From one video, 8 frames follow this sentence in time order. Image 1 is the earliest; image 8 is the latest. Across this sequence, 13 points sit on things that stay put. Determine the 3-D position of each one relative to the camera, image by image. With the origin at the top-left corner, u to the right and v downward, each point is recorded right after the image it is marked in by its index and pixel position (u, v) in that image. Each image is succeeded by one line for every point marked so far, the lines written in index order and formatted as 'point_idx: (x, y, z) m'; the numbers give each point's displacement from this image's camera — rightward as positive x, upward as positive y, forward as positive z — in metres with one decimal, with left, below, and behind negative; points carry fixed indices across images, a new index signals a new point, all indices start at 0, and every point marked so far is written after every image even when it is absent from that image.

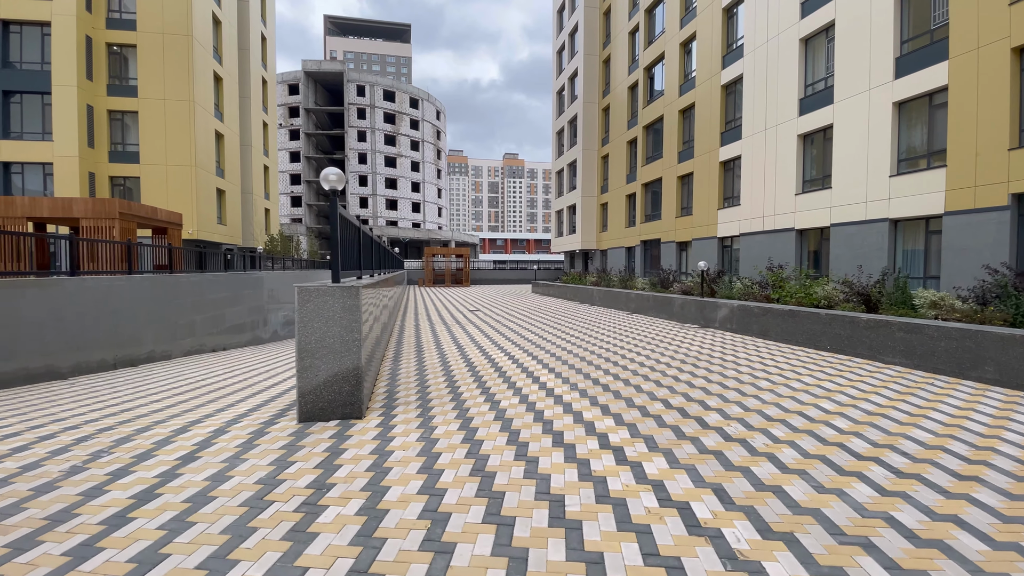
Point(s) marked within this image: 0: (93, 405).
0: (-5.2, -1.4, +5.9) m
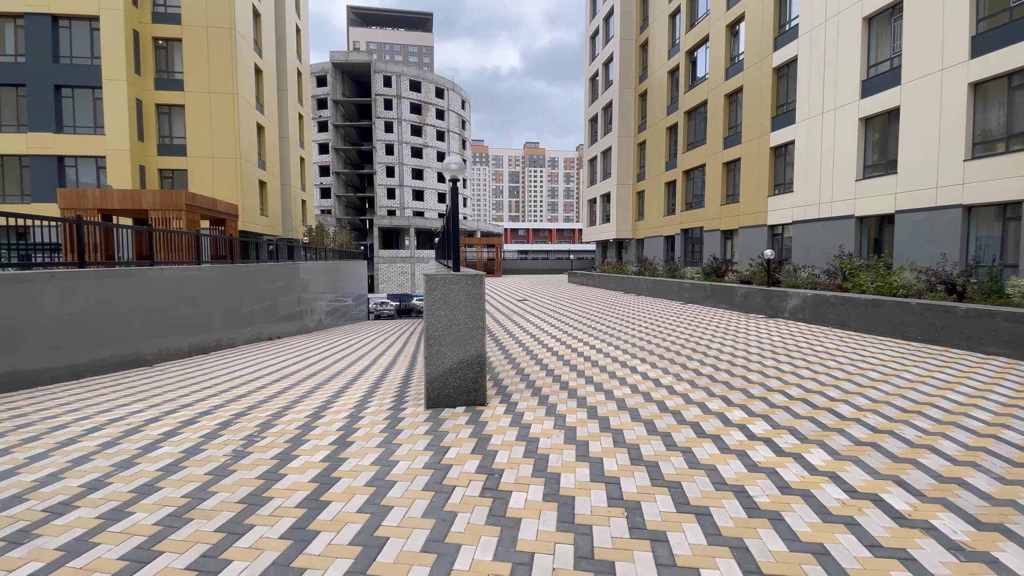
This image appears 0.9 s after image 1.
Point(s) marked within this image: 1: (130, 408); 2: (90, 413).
0: (-4.0, -1.3, +6.0) m
1: (-4.1, -1.2, +5.0) m
2: (-4.3, -1.2, +4.7) m
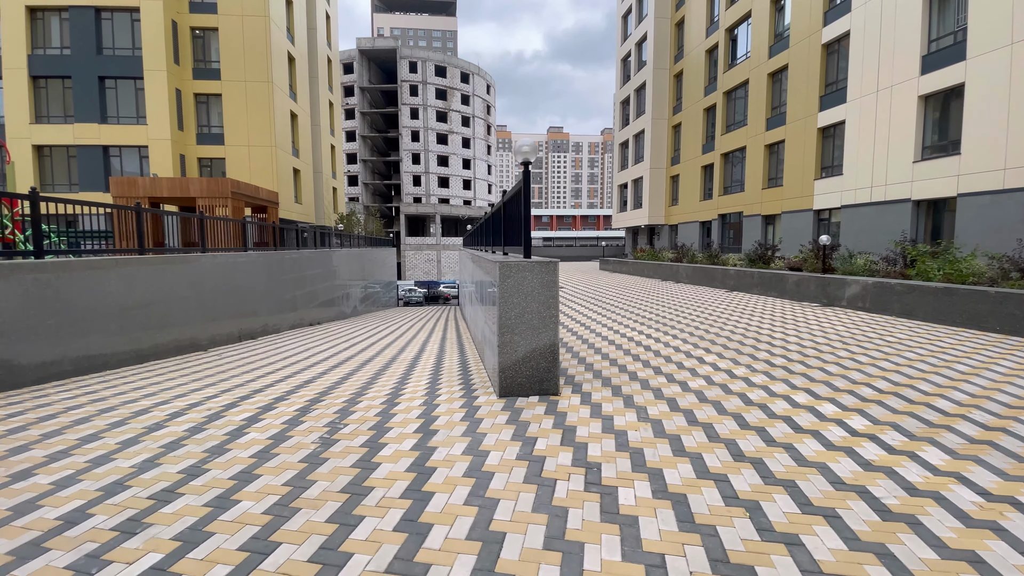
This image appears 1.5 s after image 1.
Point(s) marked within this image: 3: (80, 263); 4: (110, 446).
0: (-3.2, -1.1, +6.1) m
1: (-3.4, -1.1, +5.1) m
2: (-3.6, -1.0, +4.8) m
3: (-5.2, +0.3, +5.8) m
4: (-2.9, -1.1, +3.4) m
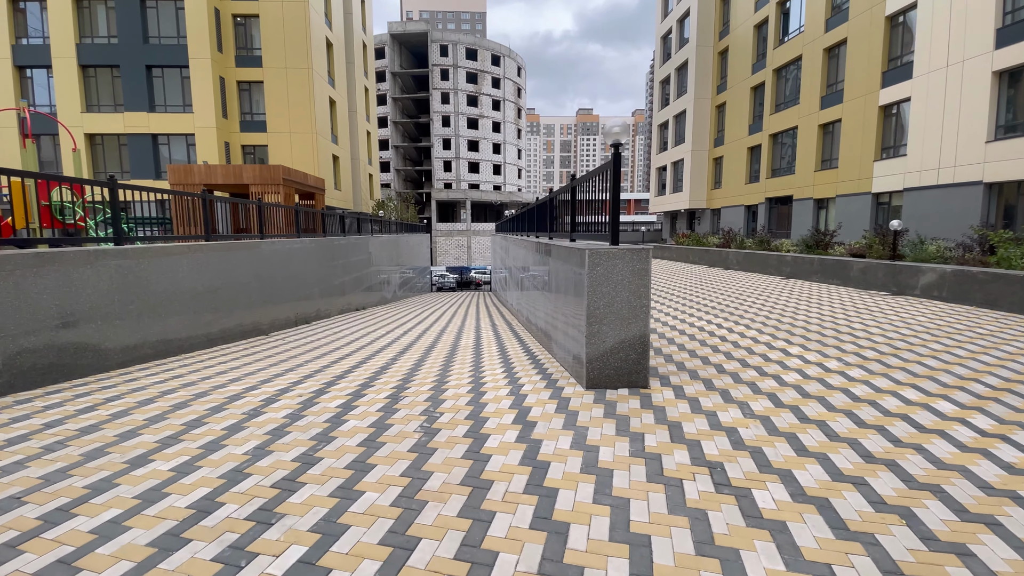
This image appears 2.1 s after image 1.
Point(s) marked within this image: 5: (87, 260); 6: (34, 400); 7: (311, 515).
0: (-2.4, -0.9, +6.2) m
1: (-2.6, -0.9, +5.2) m
2: (-2.8, -0.9, +4.8) m
3: (-4.4, +0.5, +5.9) m
4: (-2.1, -1.0, +3.5) m
5: (-4.3, +0.3, +4.8) m
6: (-4.0, -0.9, +4.0) m
7: (-1.0, -1.1, +2.4) m
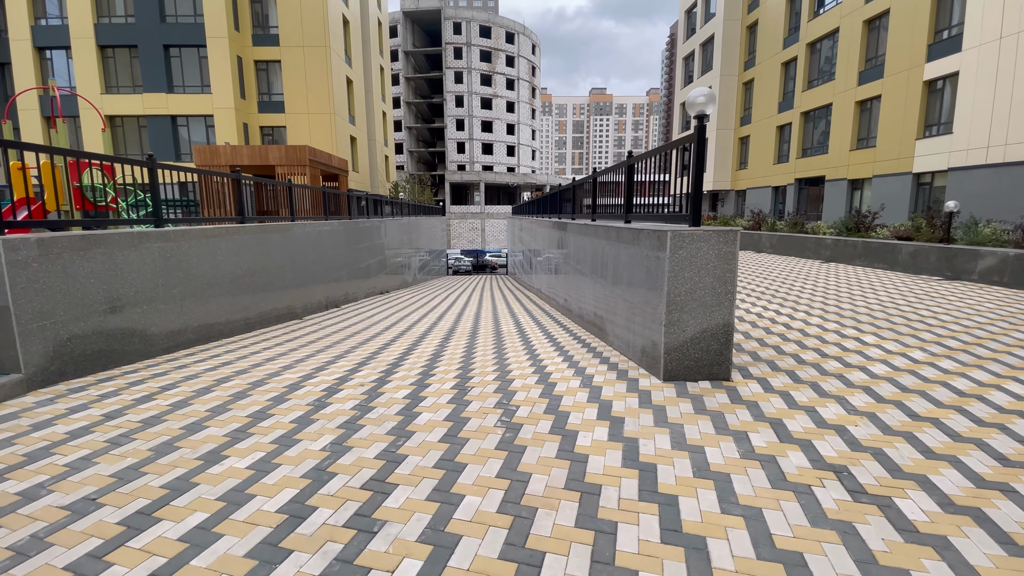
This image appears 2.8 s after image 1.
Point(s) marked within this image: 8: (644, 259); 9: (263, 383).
0: (-1.7, -0.7, +6.0) m
1: (-2.0, -0.8, +5.0) m
2: (-2.2, -0.7, +4.7) m
3: (-3.7, +0.7, +5.7) m
4: (-1.6, -0.9, +3.3) m
5: (-3.7, +0.4, +4.6) m
6: (-3.4, -0.8, +3.8) m
7: (-0.5, -1.1, +2.1) m
8: (+1.1, +0.2, +4.1) m
9: (-2.0, -0.8, +3.9) m
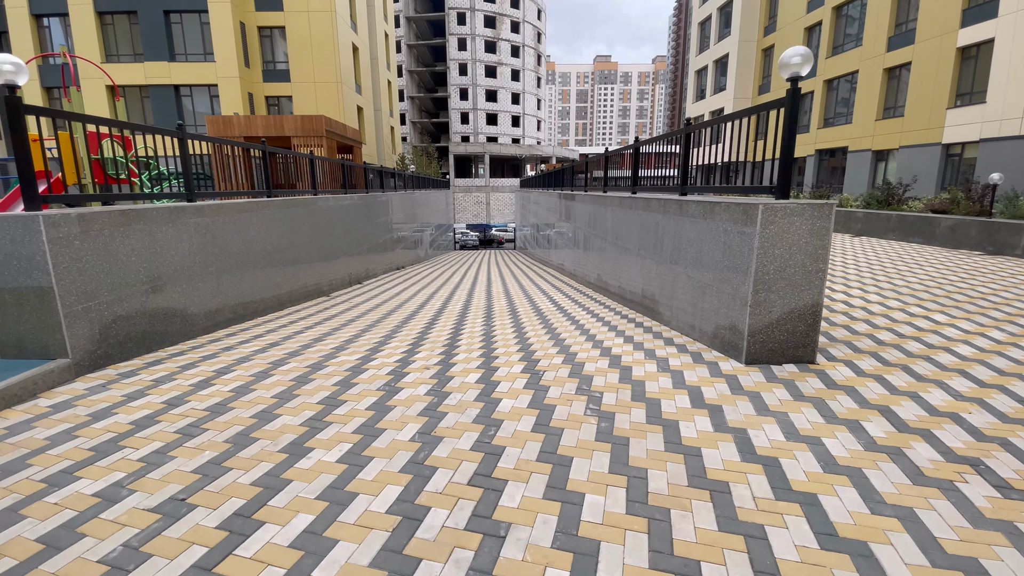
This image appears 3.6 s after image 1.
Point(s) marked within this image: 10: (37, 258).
0: (-1.2, -0.4, +5.8) m
1: (-1.4, -0.5, +4.8) m
2: (-1.7, -0.5, +4.5) m
3: (-3.2, +0.9, +5.4) m
4: (-1.0, -0.8, +3.1) m
5: (-3.1, +0.6, +4.4) m
6: (-2.8, -0.6, +3.6) m
7: (+0.1, -1.0, +2.0) m
8: (+1.7, +0.4, +3.9) m
9: (-1.5, -0.6, +3.8) m
10: (-3.2, +0.2, +3.2) m
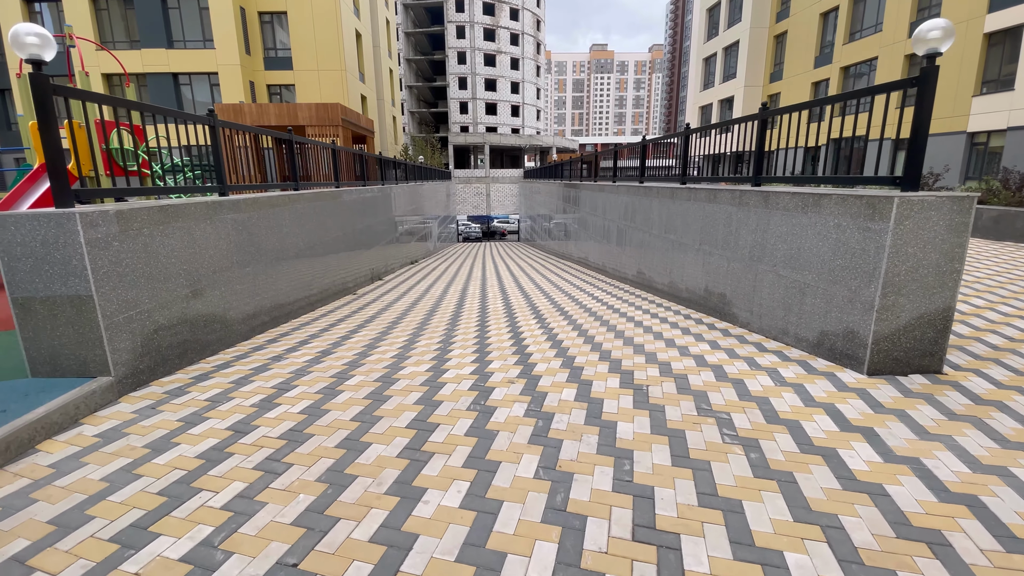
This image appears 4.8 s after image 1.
0: (-0.6, -0.4, +5.4) m
1: (-0.8, -0.5, +4.4) m
2: (-1.1, -0.6, +4.1) m
3: (-2.6, +0.9, +5.0) m
4: (-0.4, -0.8, +2.7) m
5: (-2.5, +0.6, +3.9) m
6: (-2.2, -0.7, +3.2) m
7: (+0.8, -1.0, +1.6) m
8: (+2.3, +0.4, +3.5) m
9: (-0.9, -0.6, +3.4) m
10: (-2.6, +0.2, +2.8) m
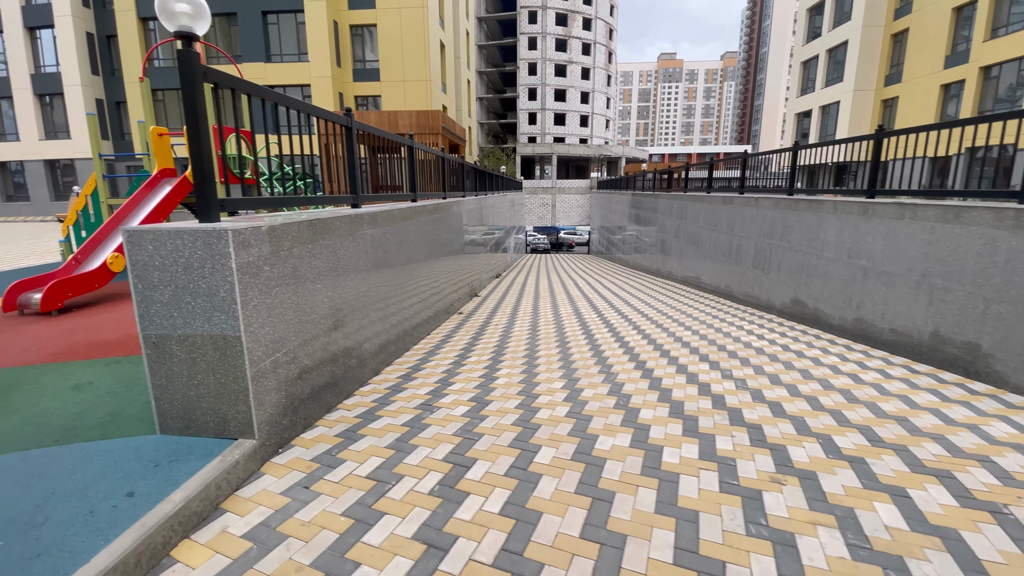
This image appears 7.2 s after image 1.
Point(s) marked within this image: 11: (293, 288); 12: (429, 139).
0: (+0.9, -0.7, +4.5) m
1: (+0.6, -0.8, +3.5) m
2: (+0.3, -0.8, +3.3) m
3: (-1.1, +0.7, +4.4) m
4: (+0.8, -1.0, +1.8) m
5: (-1.1, +0.4, +3.3) m
6: (-0.9, -0.9, +2.5) m
7: (+1.8, -1.3, +0.6) m
8: (+3.6, +0.1, +2.3) m
9: (+0.4, -0.9, +2.5) m
10: (-1.3, 0.0, +2.2) m
11: (-1.2, 0.0, +2.6) m
12: (-1.8, +3.2, +10.3) m
